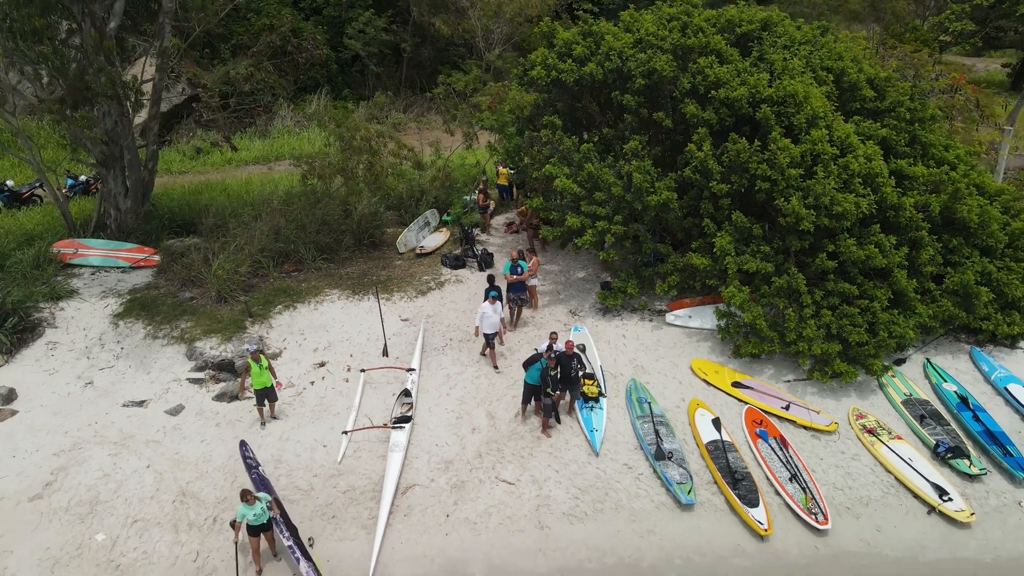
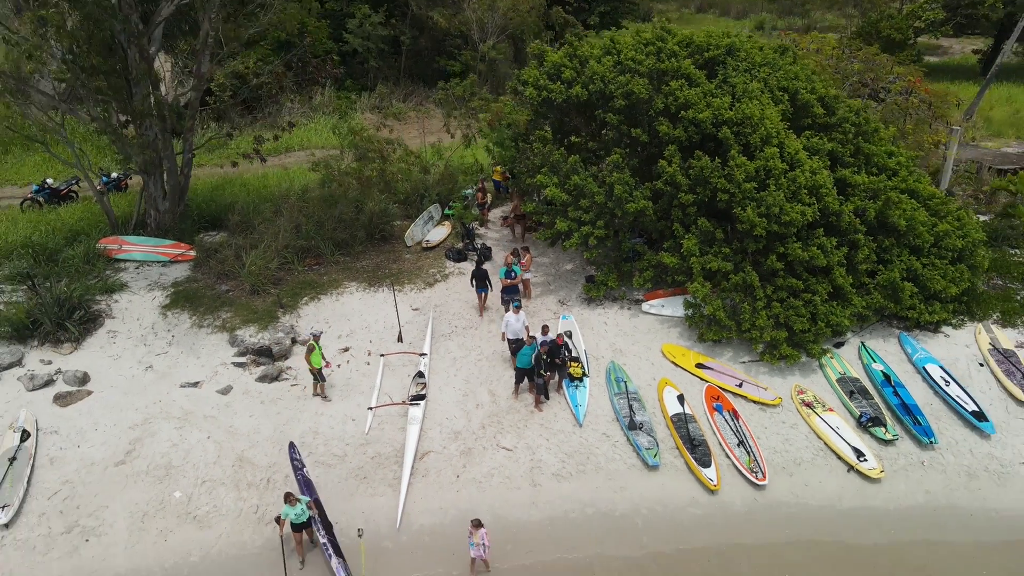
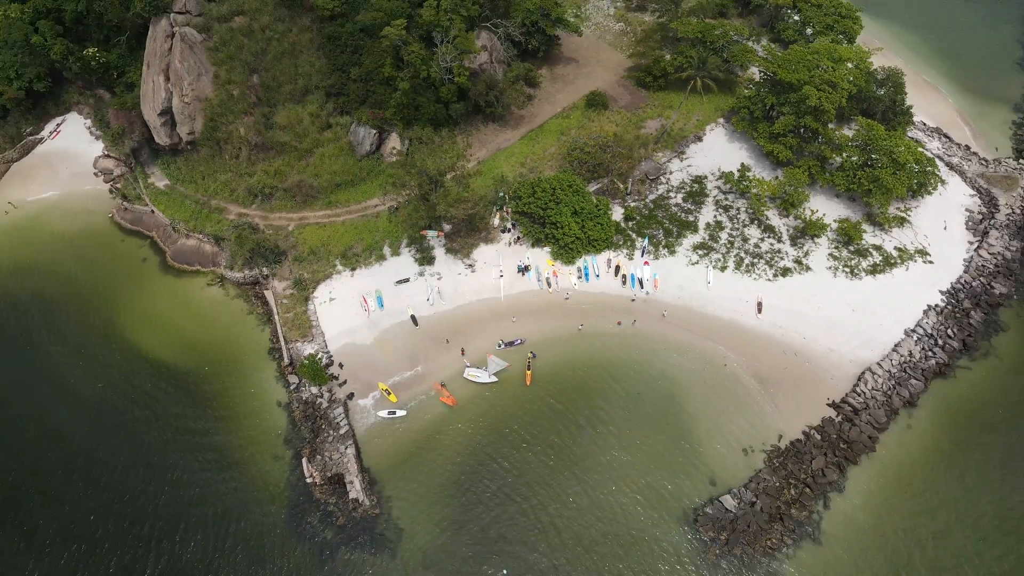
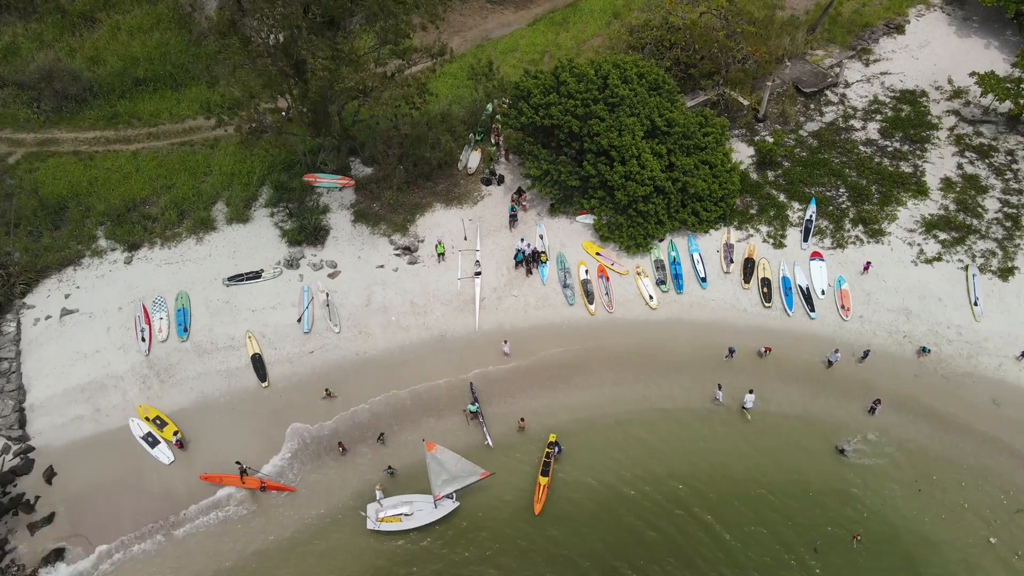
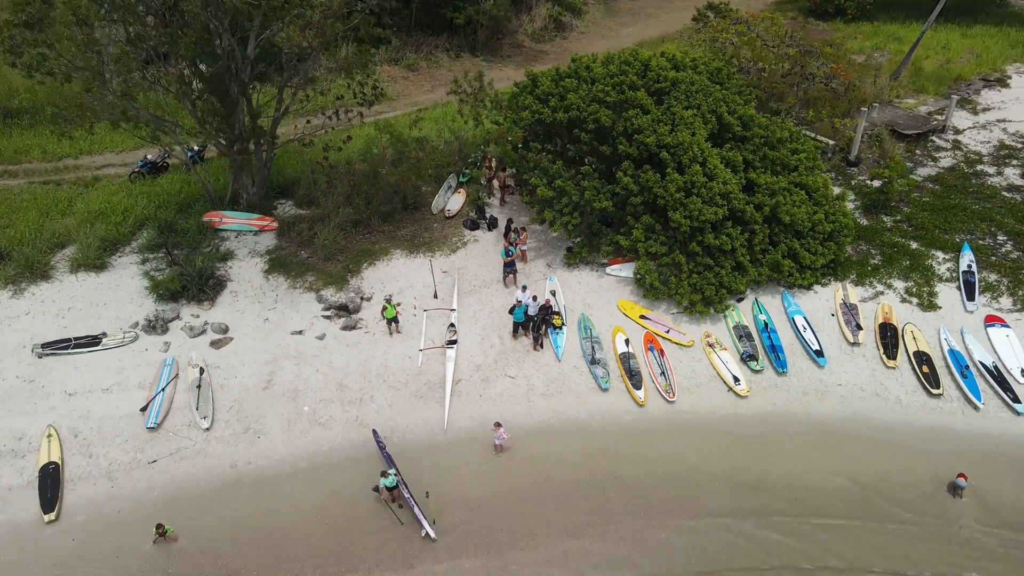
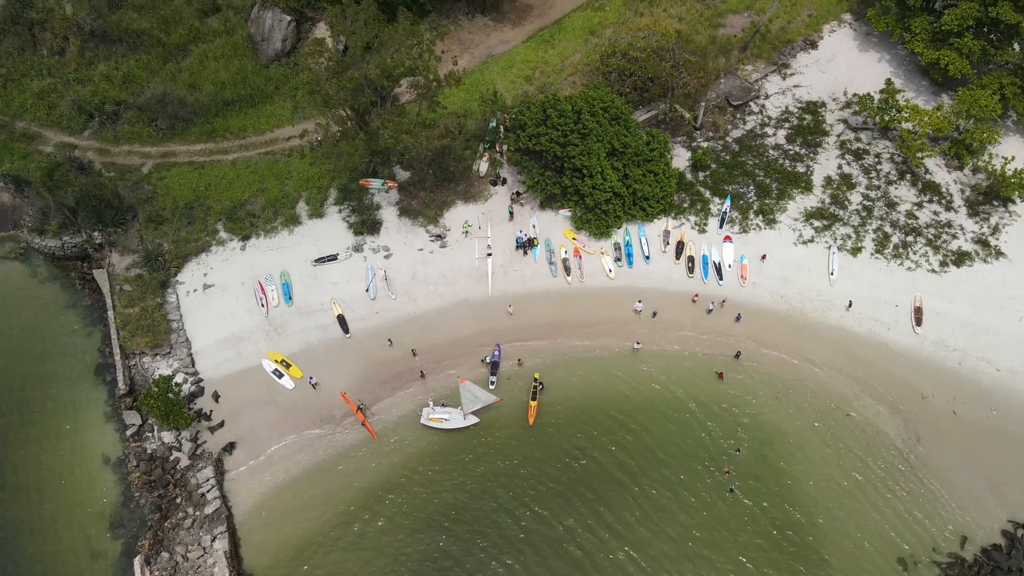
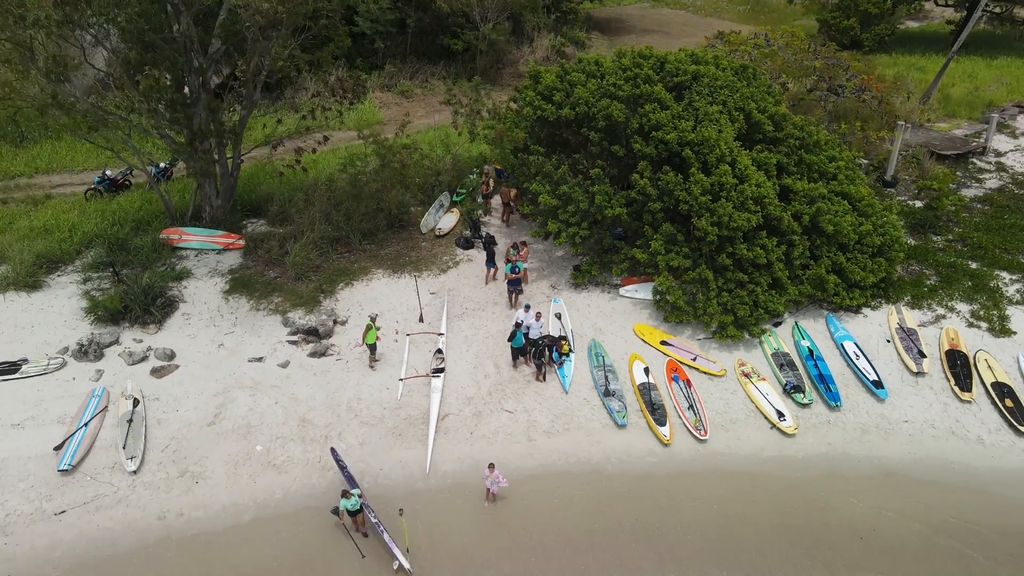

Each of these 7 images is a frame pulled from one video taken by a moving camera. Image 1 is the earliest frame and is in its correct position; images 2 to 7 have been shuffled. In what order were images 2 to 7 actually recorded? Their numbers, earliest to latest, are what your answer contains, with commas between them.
2, 7, 5, 4, 6, 3
